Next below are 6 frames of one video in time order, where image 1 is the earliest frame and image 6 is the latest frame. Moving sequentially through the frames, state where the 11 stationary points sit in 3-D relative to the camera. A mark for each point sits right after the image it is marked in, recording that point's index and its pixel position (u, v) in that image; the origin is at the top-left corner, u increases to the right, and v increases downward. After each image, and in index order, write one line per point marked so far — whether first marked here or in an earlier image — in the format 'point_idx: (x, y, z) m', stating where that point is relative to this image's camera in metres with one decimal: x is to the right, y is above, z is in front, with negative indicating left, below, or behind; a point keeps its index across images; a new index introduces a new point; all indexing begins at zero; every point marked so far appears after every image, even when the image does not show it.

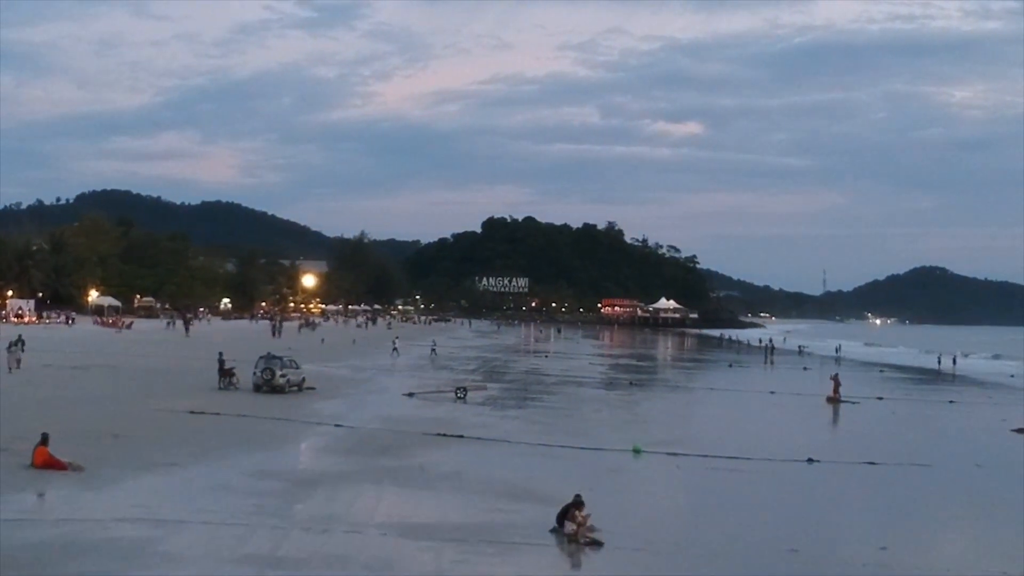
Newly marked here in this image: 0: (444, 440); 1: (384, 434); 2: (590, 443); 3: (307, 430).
0: (-1.3, -2.8, +18.6) m
1: (-2.5, -2.8, +19.2) m
2: (+1.5, -3.0, +19.2) m
3: (-4.0, -2.7, +19.4) m
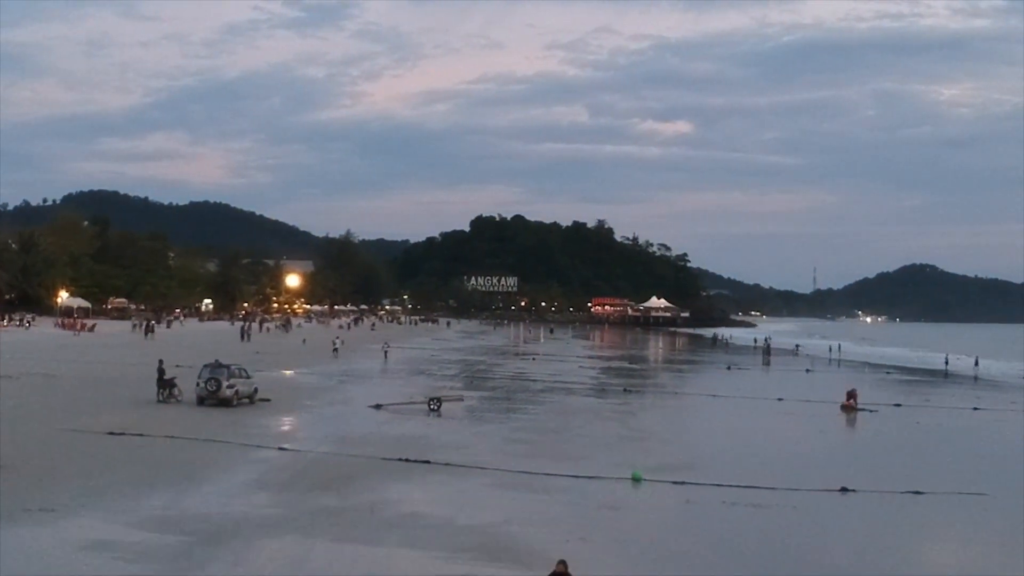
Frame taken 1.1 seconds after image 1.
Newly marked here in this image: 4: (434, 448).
0: (-1.7, -2.8, +15.6) m
1: (-2.8, -2.7, +16.1) m
2: (+1.1, -2.9, +16.1) m
3: (-4.4, -2.7, +16.3) m
4: (-1.4, -2.8, +17.8) m
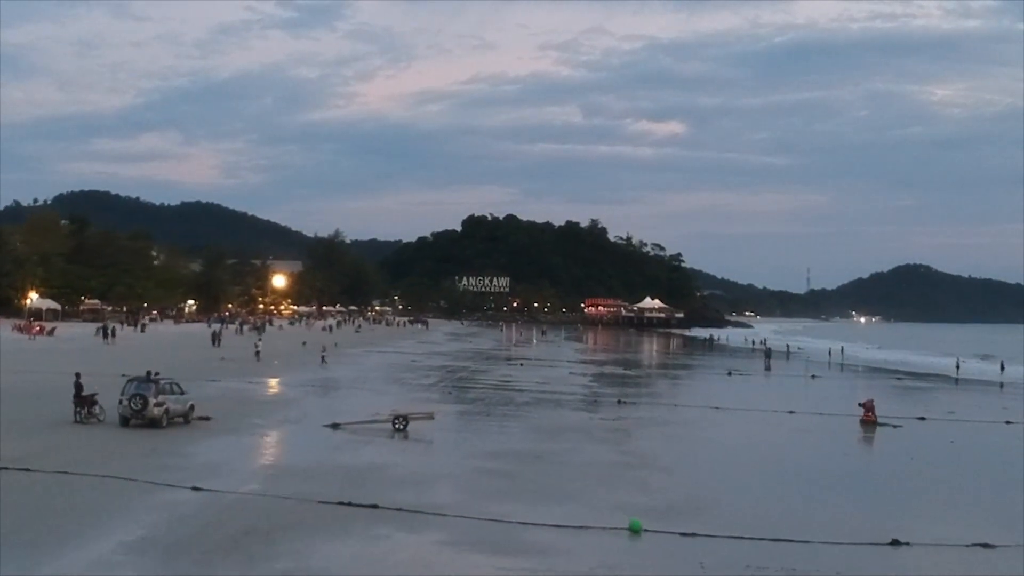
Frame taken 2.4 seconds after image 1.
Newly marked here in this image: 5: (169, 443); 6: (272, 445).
0: (-2.1, -2.8, +12.4) m
1: (-3.2, -2.8, +12.9) m
2: (+0.7, -2.9, +13.0) m
3: (-4.8, -2.7, +13.1) m
4: (-1.8, -2.8, +14.6) m
5: (-6.0, -2.7, +17.8) m
6: (-4.3, -2.8, +18.2) m
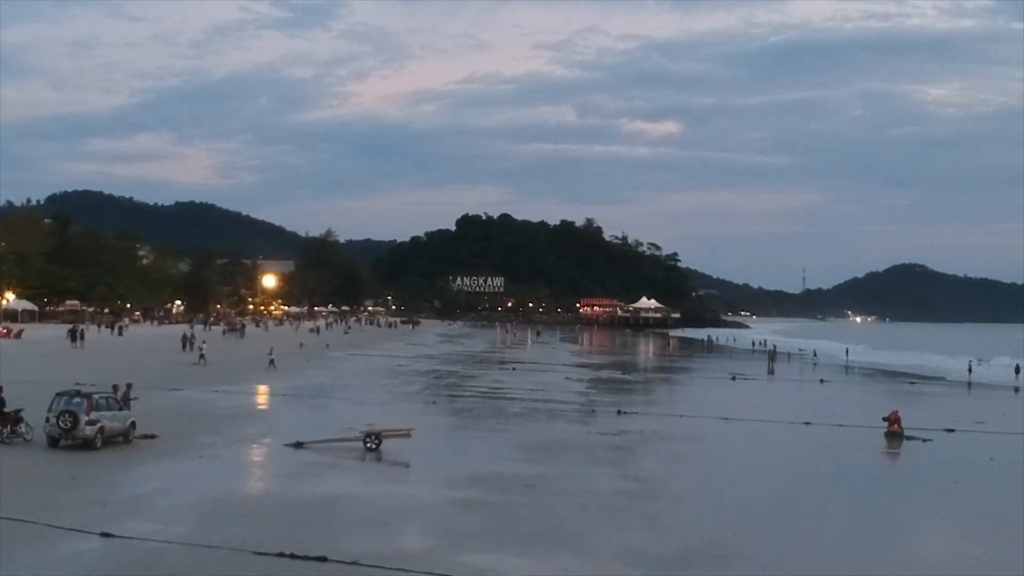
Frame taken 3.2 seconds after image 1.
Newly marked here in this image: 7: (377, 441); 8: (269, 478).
0: (-2.2, -2.8, +9.9) m
1: (-3.4, -2.8, +10.4) m
2: (+0.5, -2.9, +10.5) m
3: (-4.9, -2.7, +10.6) m
4: (-2.0, -2.8, +12.1) m
5: (-6.2, -2.7, +15.3) m
6: (-4.5, -2.8, +15.7) m
7: (-2.4, -2.8, +18.3) m
8: (-3.7, -2.9, +15.4) m
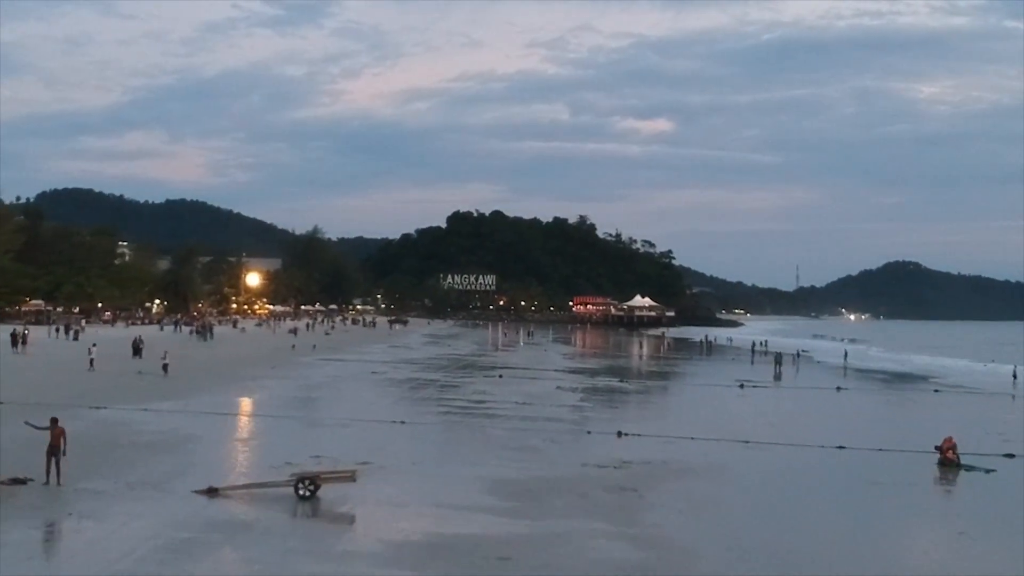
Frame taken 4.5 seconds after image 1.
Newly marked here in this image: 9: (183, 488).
0: (-2.5, -2.8, +5.8) m
1: (-3.7, -2.8, +6.3) m
2: (+0.2, -2.9, +6.4) m
3: (-5.2, -2.8, +6.5) m
4: (-2.3, -2.9, +8.1) m
5: (-6.6, -2.8, +11.2) m
6: (-4.9, -2.9, +11.6) m
7: (-2.8, -2.8, +14.2) m
8: (-4.0, -2.9, +11.4) m
9: (-4.8, -2.9, +14.7) m
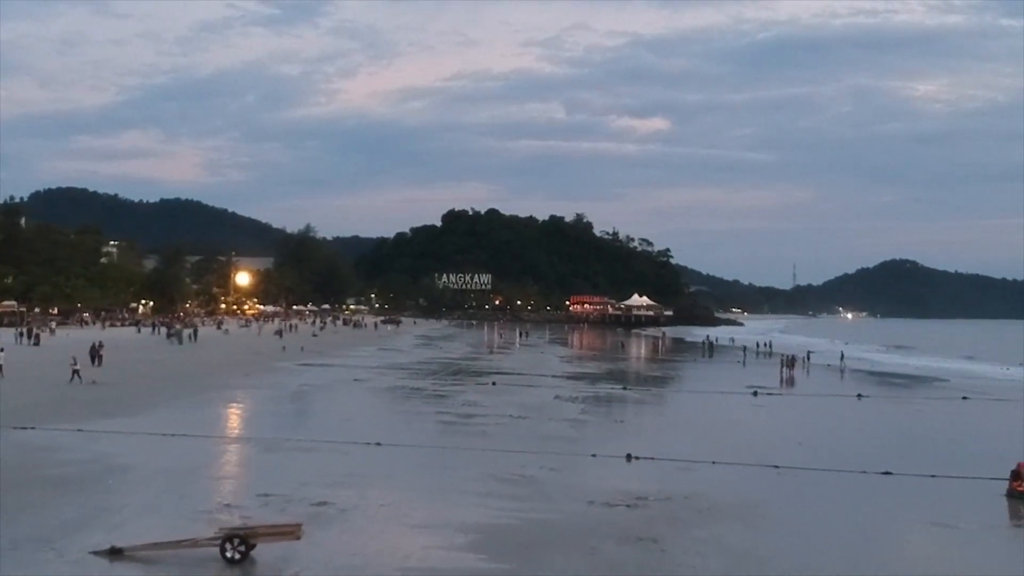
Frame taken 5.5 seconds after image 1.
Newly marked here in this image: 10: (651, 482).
0: (-2.6, -2.8, +2.7) m
1: (-3.8, -2.8, +3.2) m
2: (+0.1, -3.0, +3.3) m
3: (-5.3, -2.8, +3.4) m
4: (-2.4, -2.9, +4.9) m
5: (-6.7, -2.8, +8.0) m
6: (-5.0, -2.9, +8.4) m
7: (-2.9, -2.8, +11.0) m
8: (-4.1, -2.9, +8.2) m
9: (-4.9, -2.9, +11.5) m
10: (+2.4, -3.3, +17.4) m
